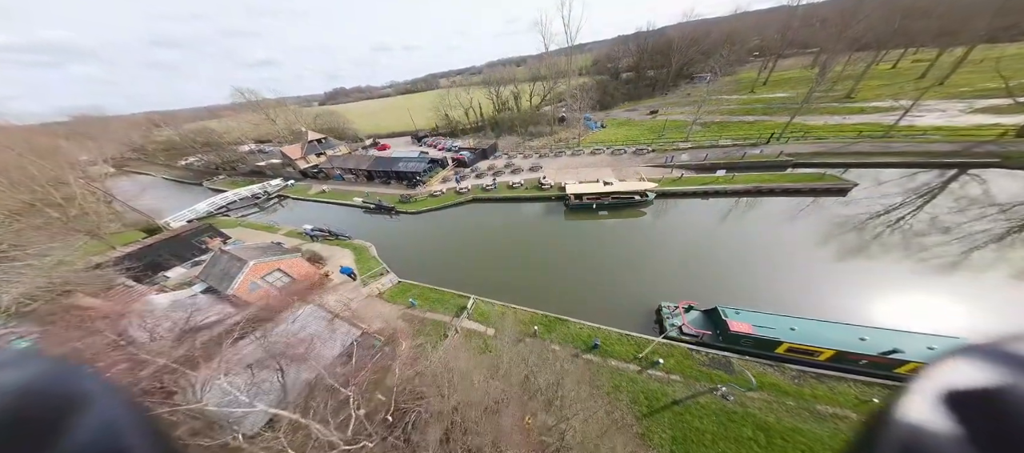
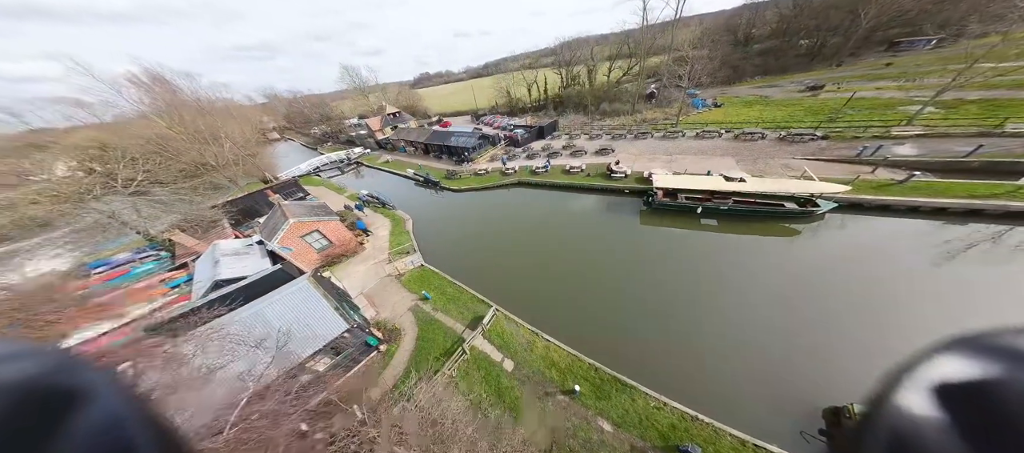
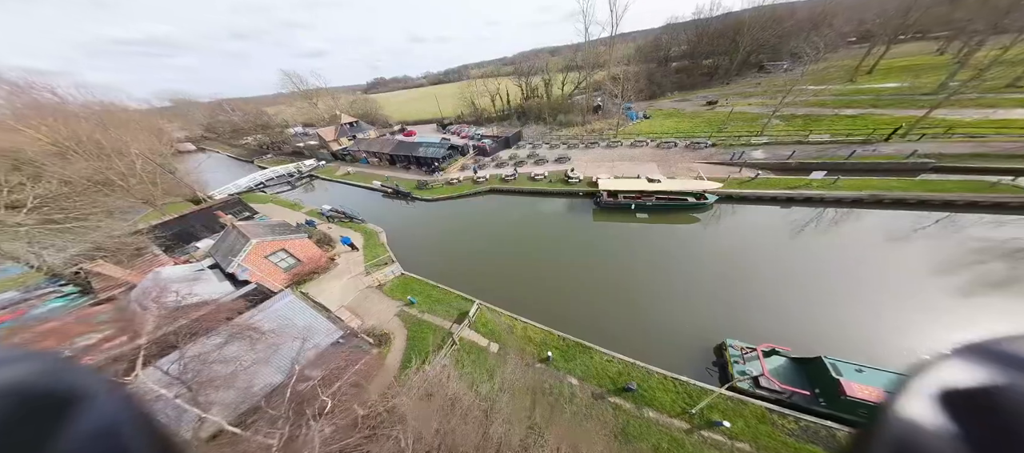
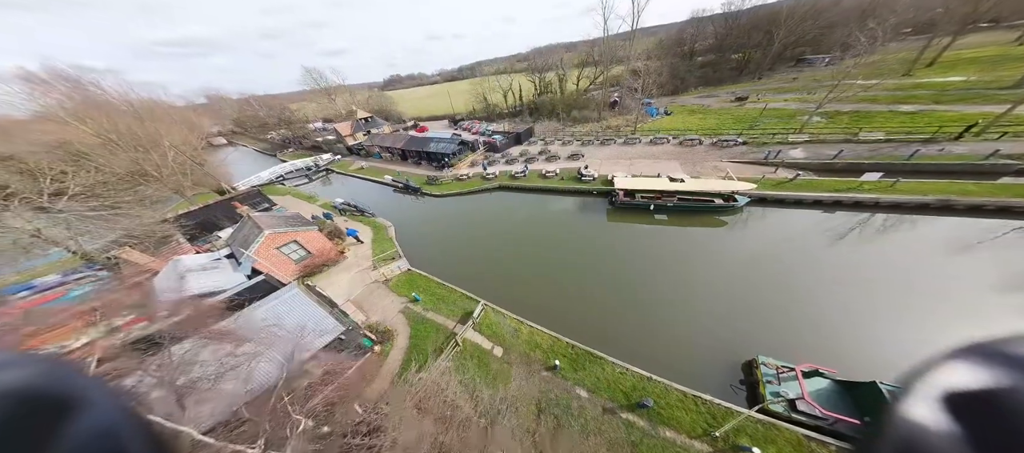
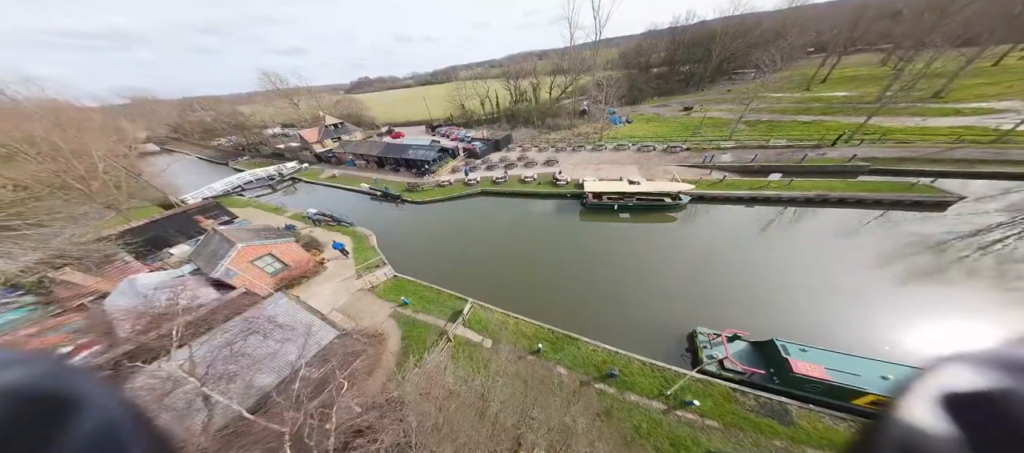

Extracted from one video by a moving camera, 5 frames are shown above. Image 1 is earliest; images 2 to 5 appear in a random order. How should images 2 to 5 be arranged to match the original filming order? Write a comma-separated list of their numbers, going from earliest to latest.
5, 3, 4, 2
